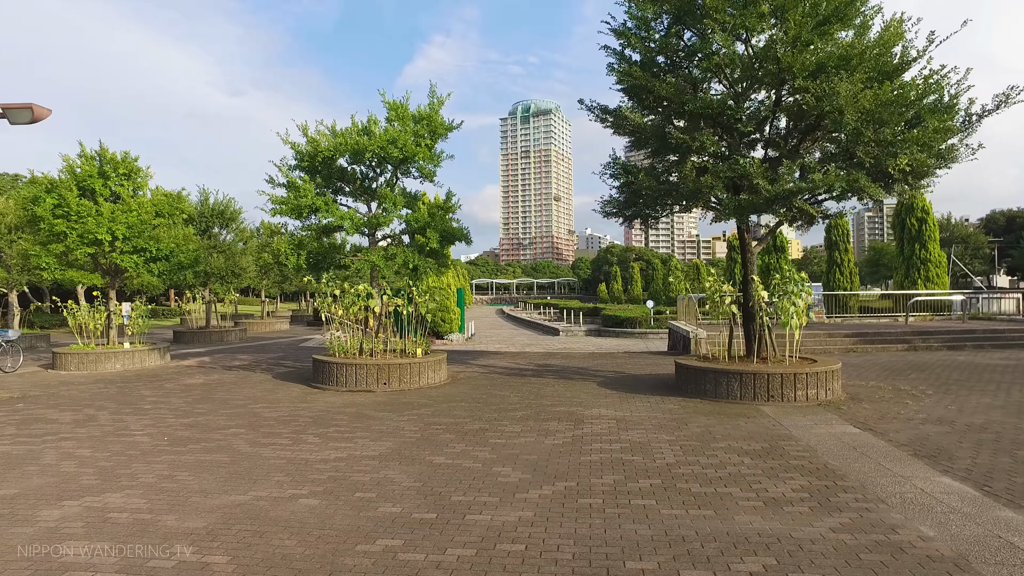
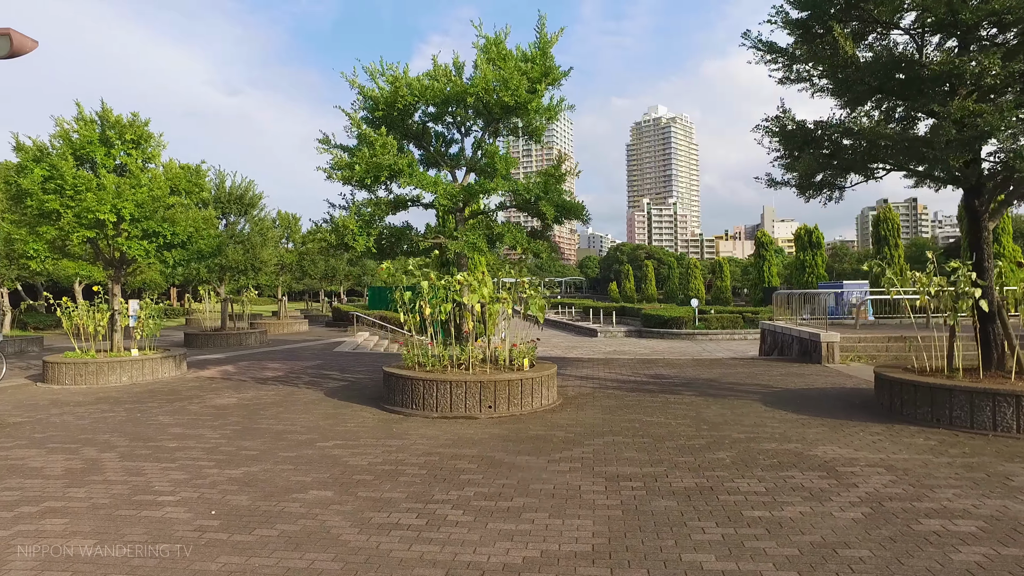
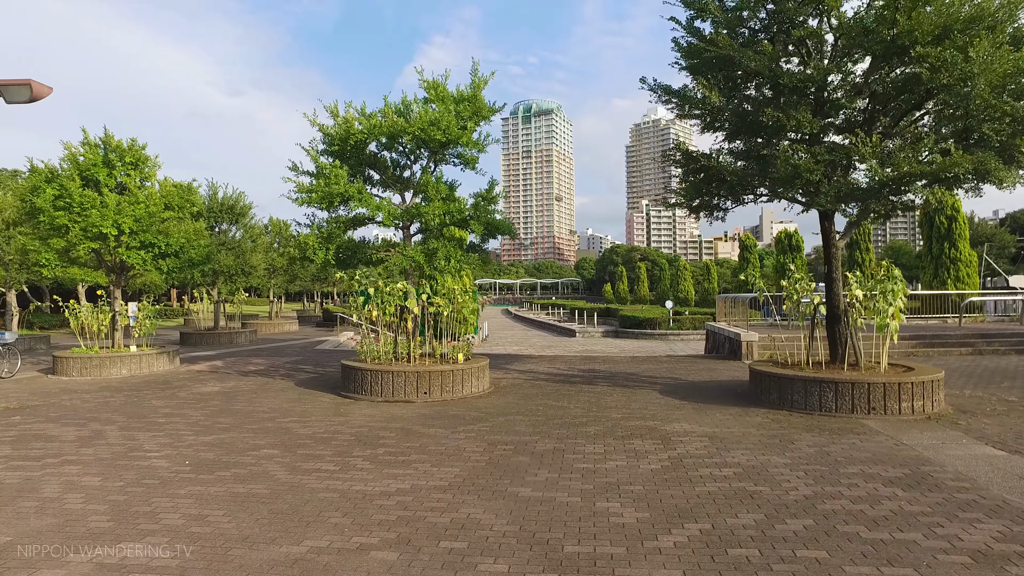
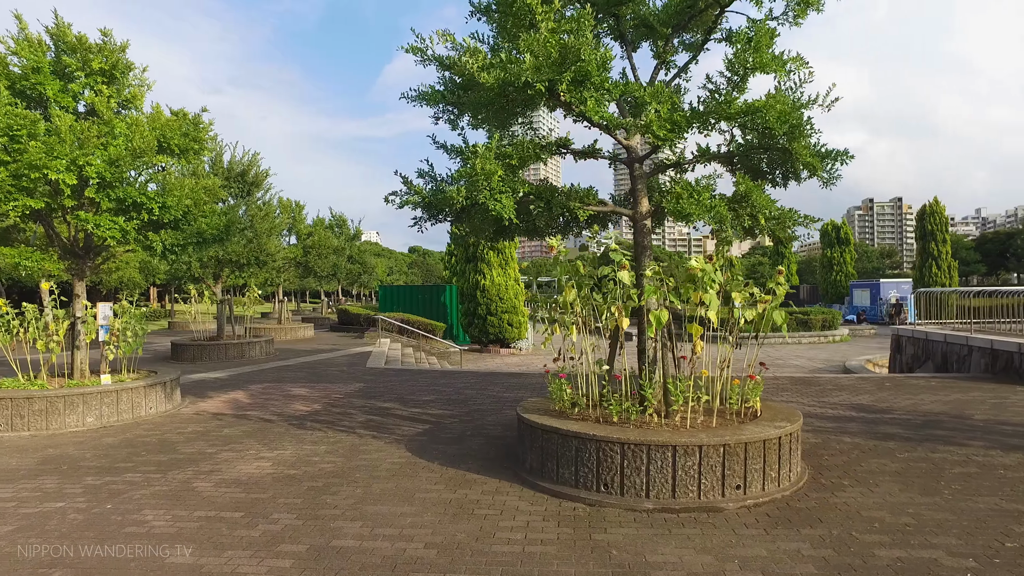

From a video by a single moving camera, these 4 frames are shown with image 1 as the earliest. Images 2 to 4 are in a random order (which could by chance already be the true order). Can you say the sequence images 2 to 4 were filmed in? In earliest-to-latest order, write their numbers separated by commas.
3, 2, 4
